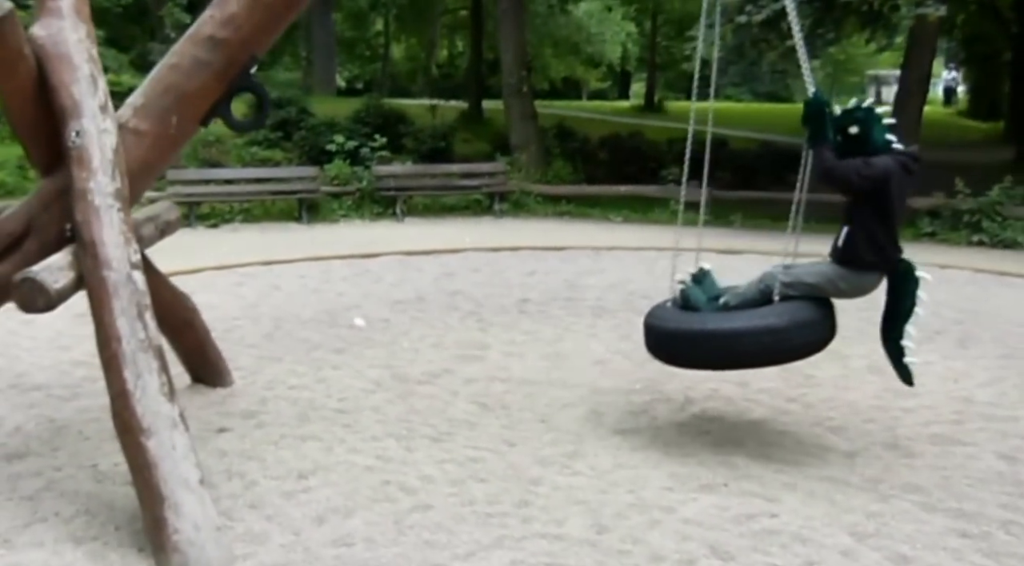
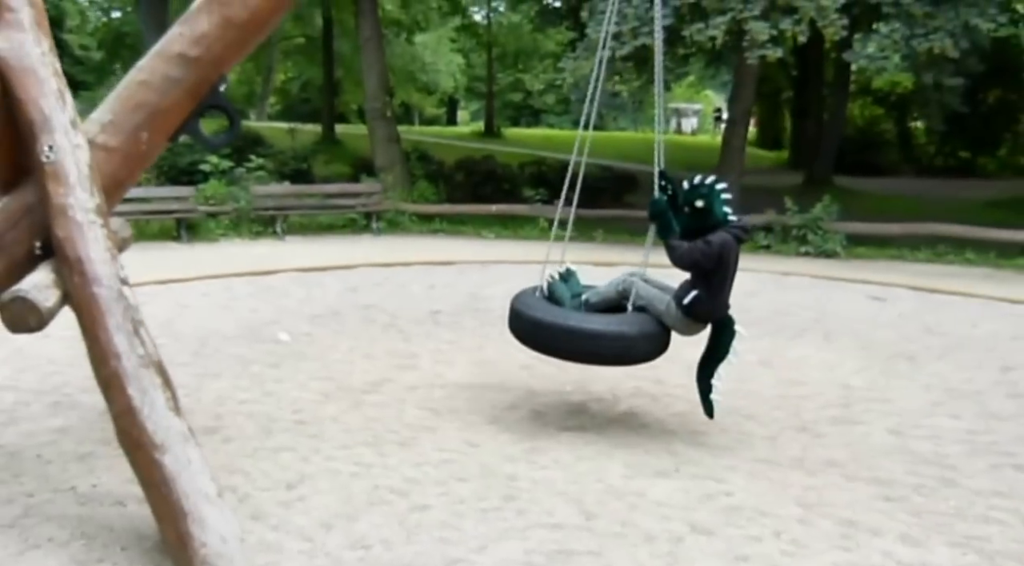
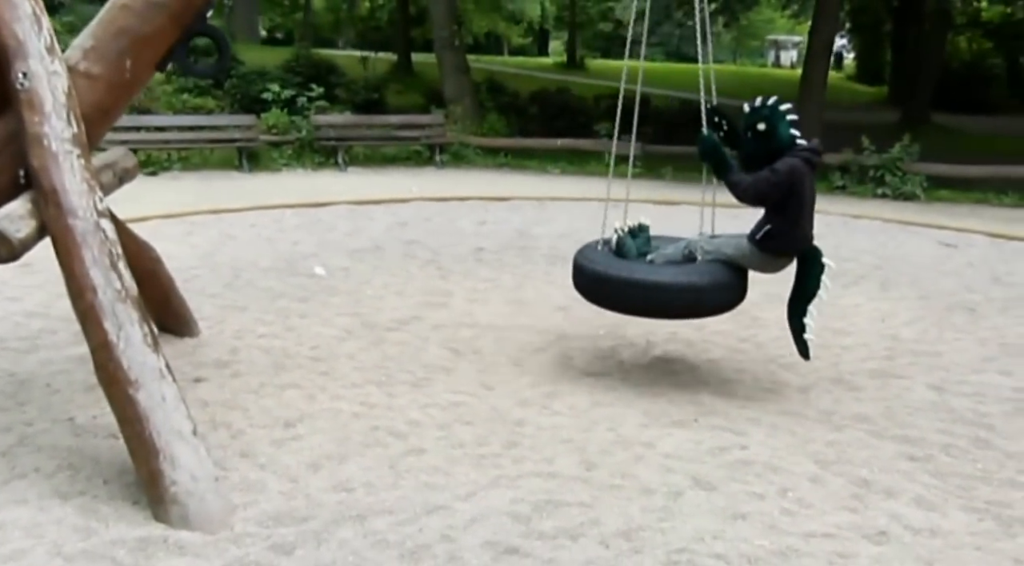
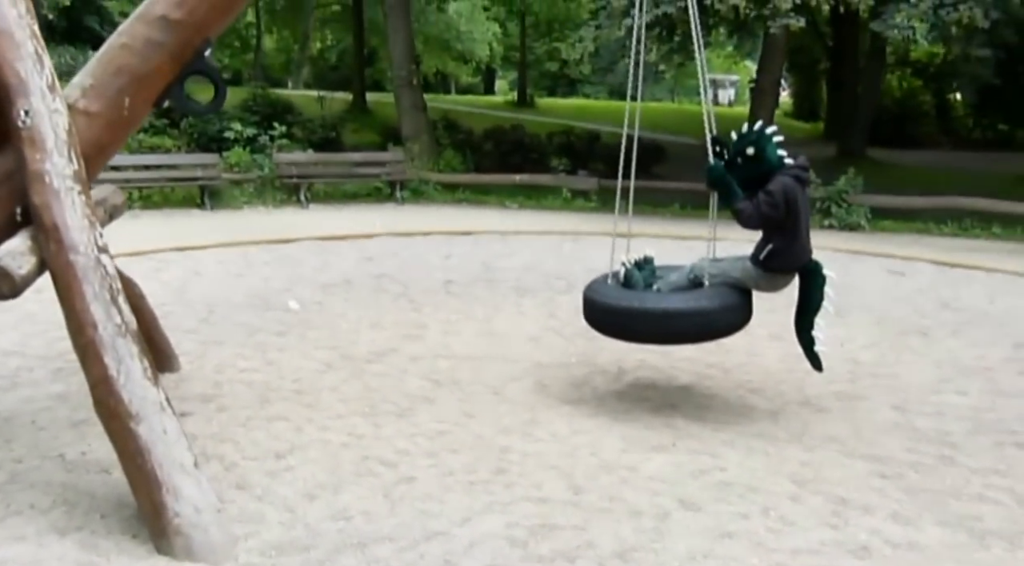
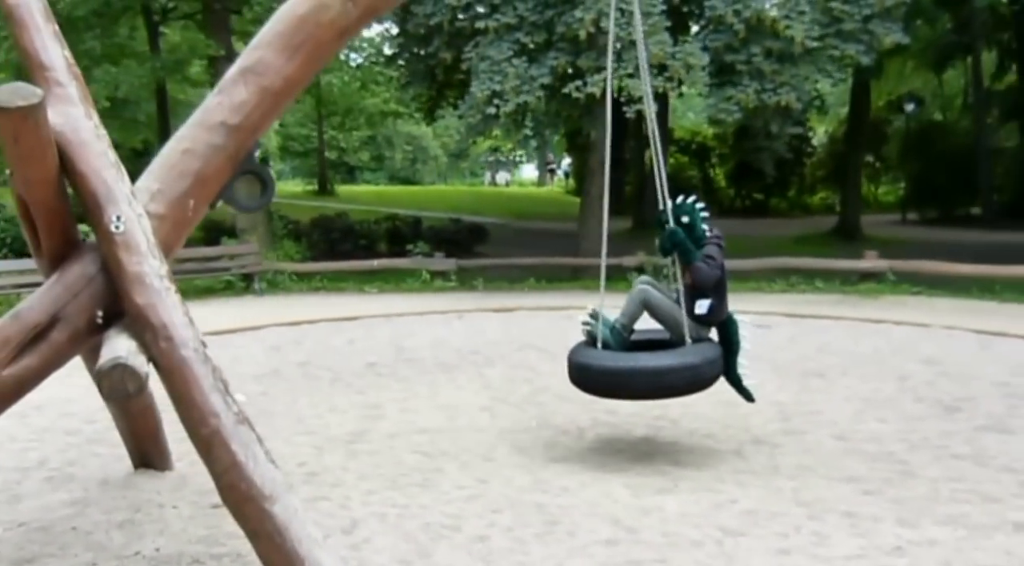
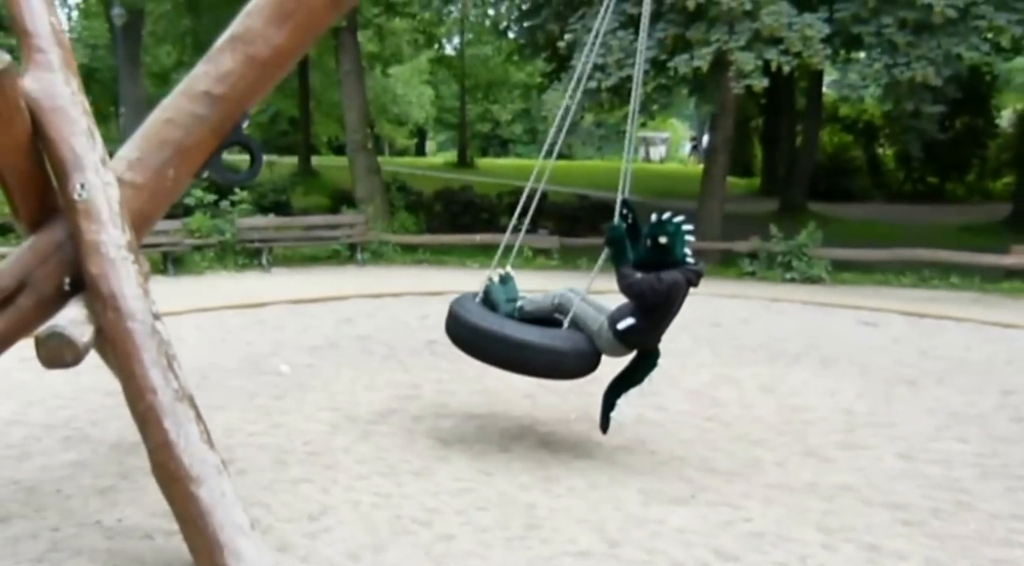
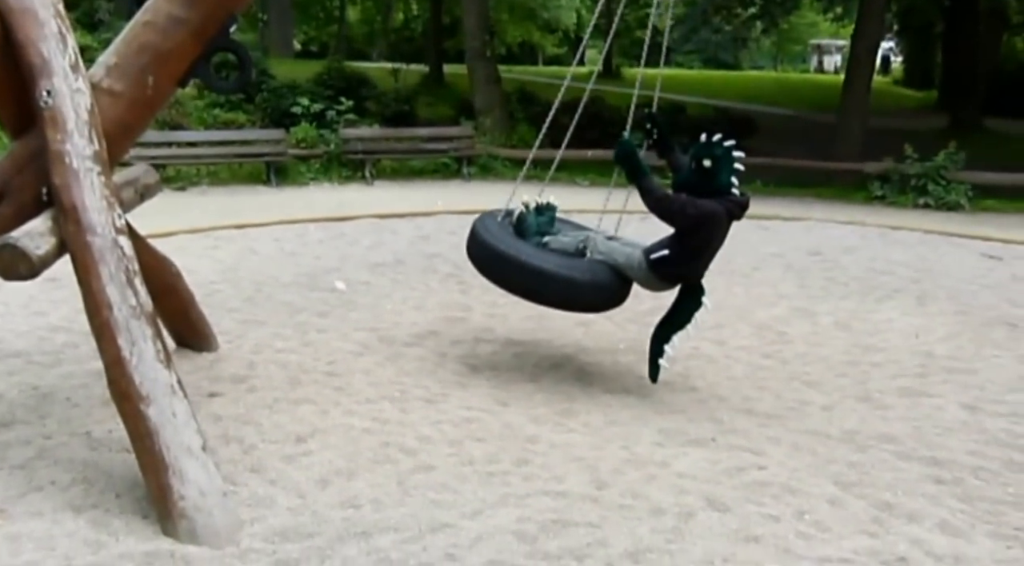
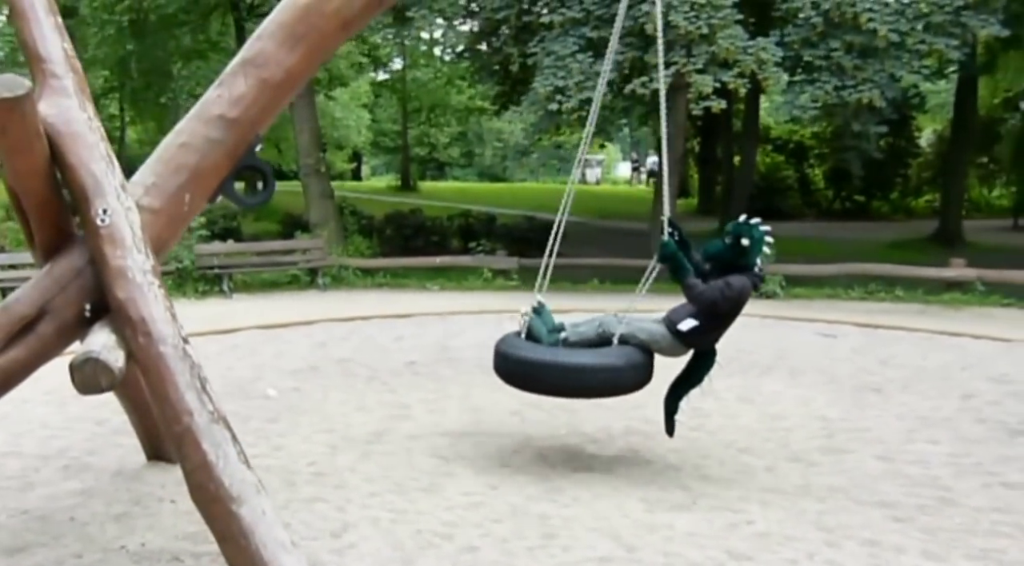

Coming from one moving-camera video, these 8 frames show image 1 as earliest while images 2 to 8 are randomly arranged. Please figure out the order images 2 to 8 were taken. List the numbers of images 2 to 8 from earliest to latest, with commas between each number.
7, 3, 4, 2, 6, 8, 5
